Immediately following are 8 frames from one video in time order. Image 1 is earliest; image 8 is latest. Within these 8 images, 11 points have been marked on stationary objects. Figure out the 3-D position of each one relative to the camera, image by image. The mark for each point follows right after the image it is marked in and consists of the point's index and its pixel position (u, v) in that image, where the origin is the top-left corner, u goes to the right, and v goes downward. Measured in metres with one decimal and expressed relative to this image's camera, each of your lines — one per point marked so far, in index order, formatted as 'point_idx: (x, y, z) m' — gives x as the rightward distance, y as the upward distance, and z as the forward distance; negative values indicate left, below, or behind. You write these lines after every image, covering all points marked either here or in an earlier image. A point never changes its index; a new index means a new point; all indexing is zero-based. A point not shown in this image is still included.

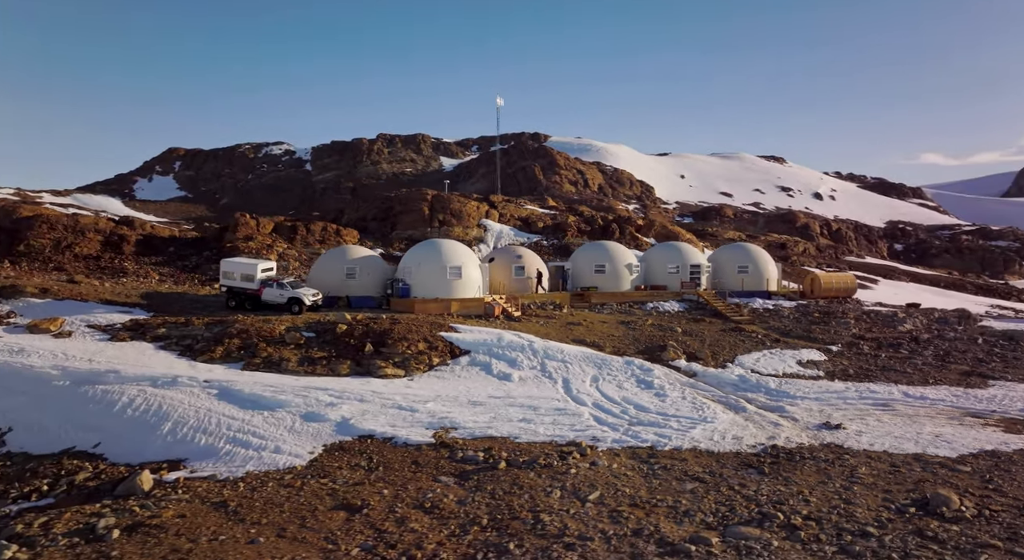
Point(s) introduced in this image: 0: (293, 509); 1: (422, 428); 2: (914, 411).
0: (-2.8, -2.9, +8.4) m
1: (-1.5, -2.4, +11.0) m
2: (+9.1, -2.9, +14.6) m
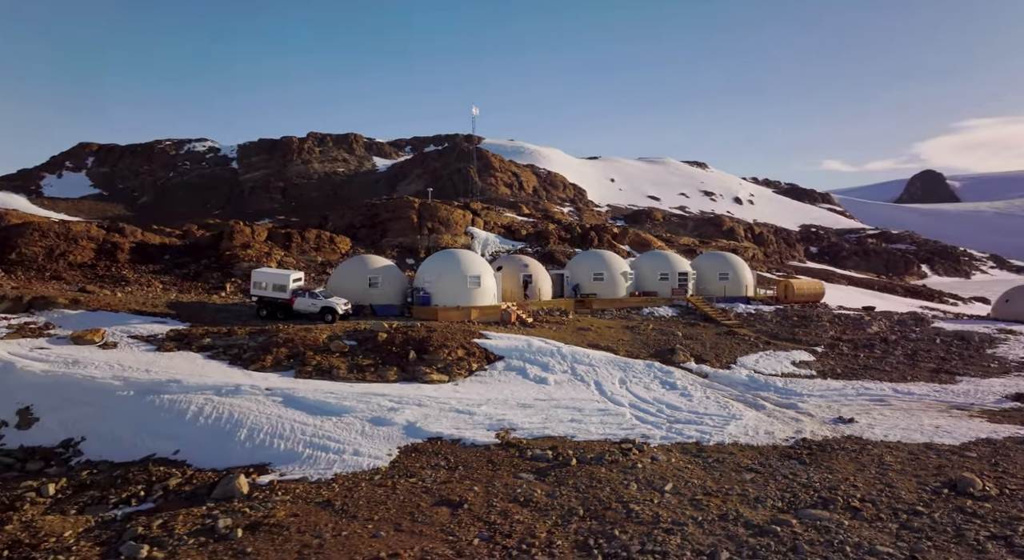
0: (-1.6, -3.0, +8.9) m
1: (-0.5, -2.6, +11.6) m
2: (+9.7, -3.0, +16.1) m
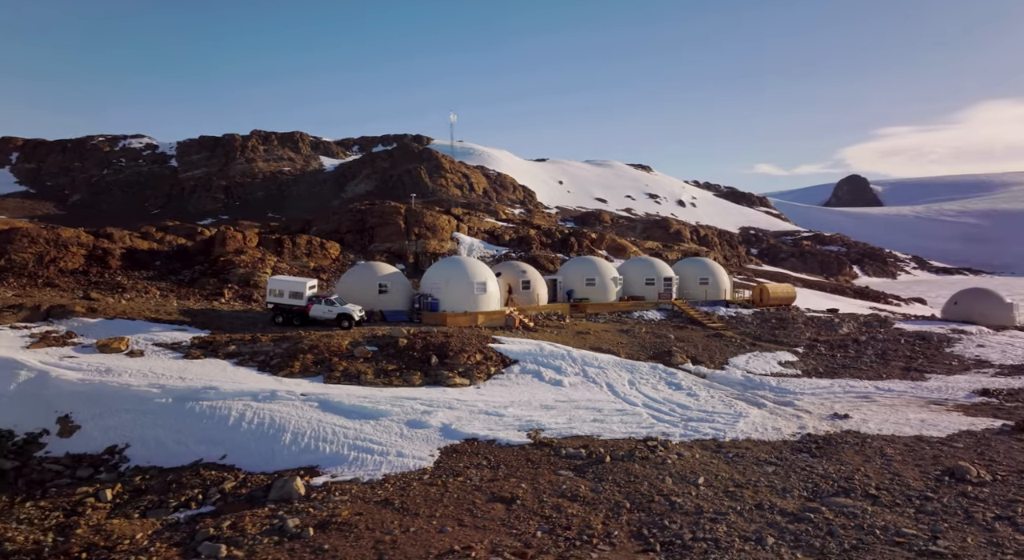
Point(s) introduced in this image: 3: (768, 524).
0: (-0.8, -3.2, +9.3) m
1: (+0.1, -2.7, +12.1) m
2: (+10.0, -3.2, +17.3) m
3: (+3.4, -3.2, +8.8) m
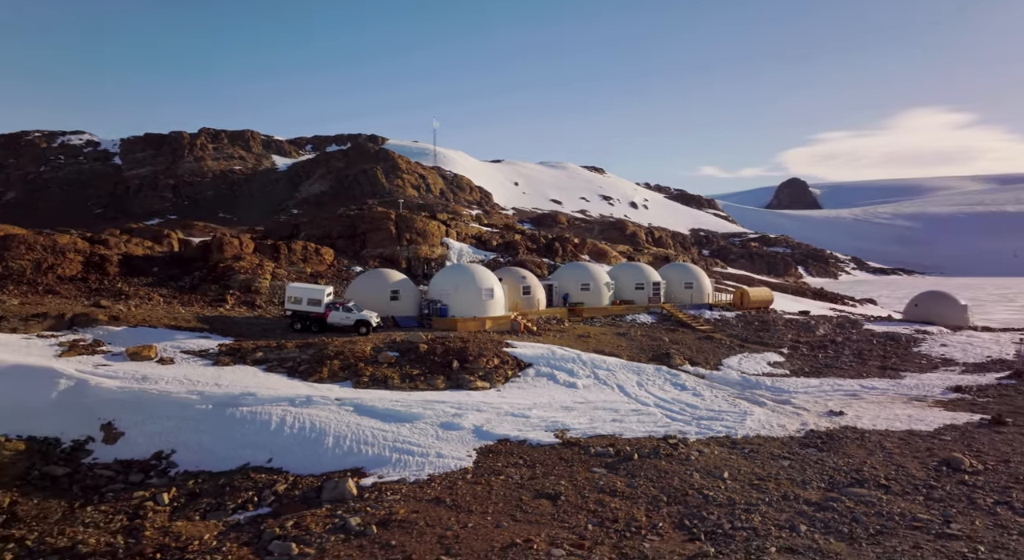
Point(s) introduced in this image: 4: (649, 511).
0: (-0.2, -3.3, +9.9) m
1: (+0.6, -2.9, +12.7) m
2: (+10.2, -3.3, +18.4) m
3: (+4.2, -3.4, +9.5) m
4: (+2.0, -3.4, +9.7) m
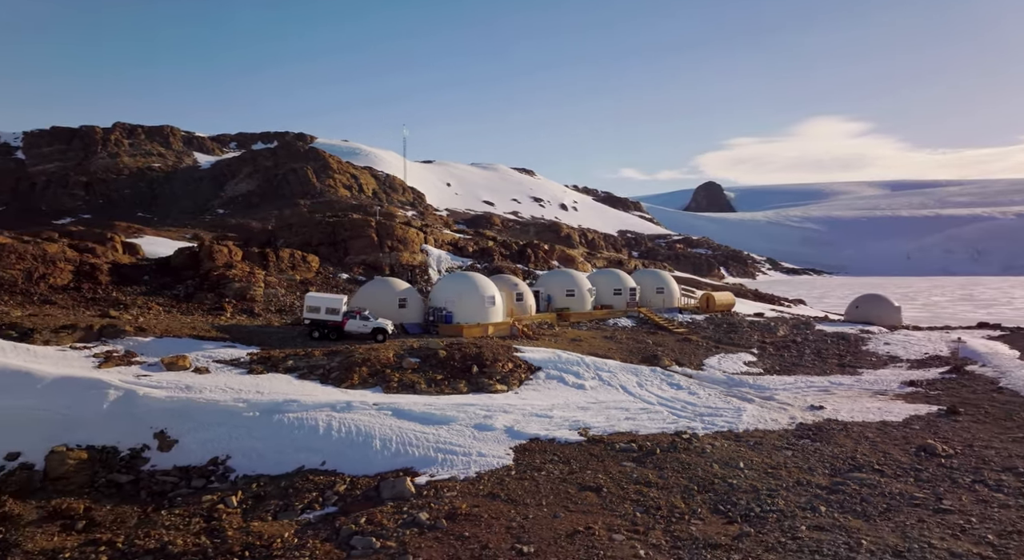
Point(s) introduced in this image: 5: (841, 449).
0: (+0.6, -3.5, +10.8) m
1: (+1.1, -3.1, +13.7) m
2: (+10.2, -3.5, +20.1) m
3: (+5.0, -3.5, +10.8) m
4: (+2.8, -3.5, +10.8) m
5: (+6.8, -3.4, +13.7) m
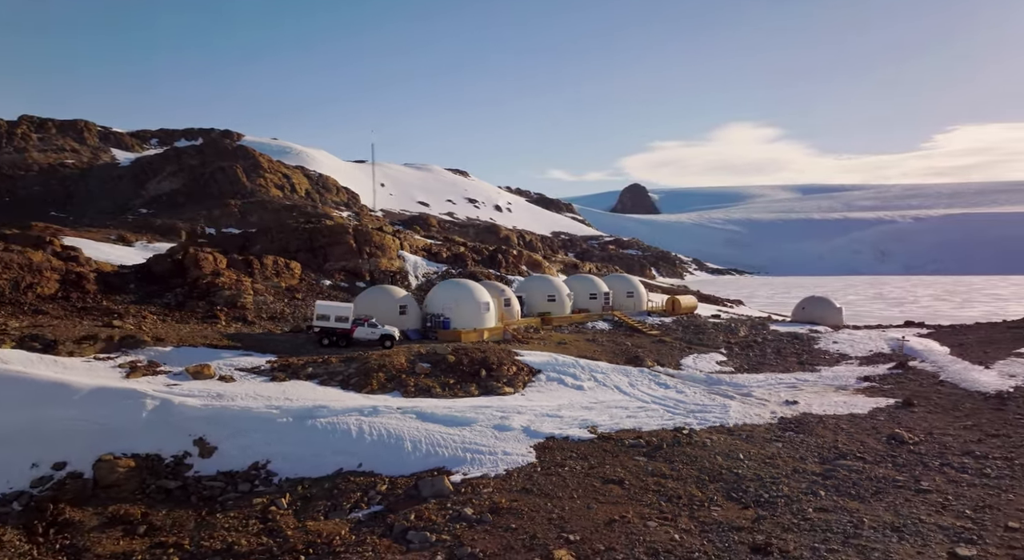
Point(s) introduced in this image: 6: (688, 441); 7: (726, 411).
0: (+1.2, -3.7, +11.7) m
1: (+1.5, -3.3, +14.6) m
2: (+10.0, -3.6, +21.8) m
3: (+5.5, -3.7, +12.1) m
4: (+3.3, -3.7, +11.9) m
5: (+7.1, -3.6, +15.1) m
6: (+3.8, -3.5, +14.3) m
7: (+5.5, -3.4, +17.1) m
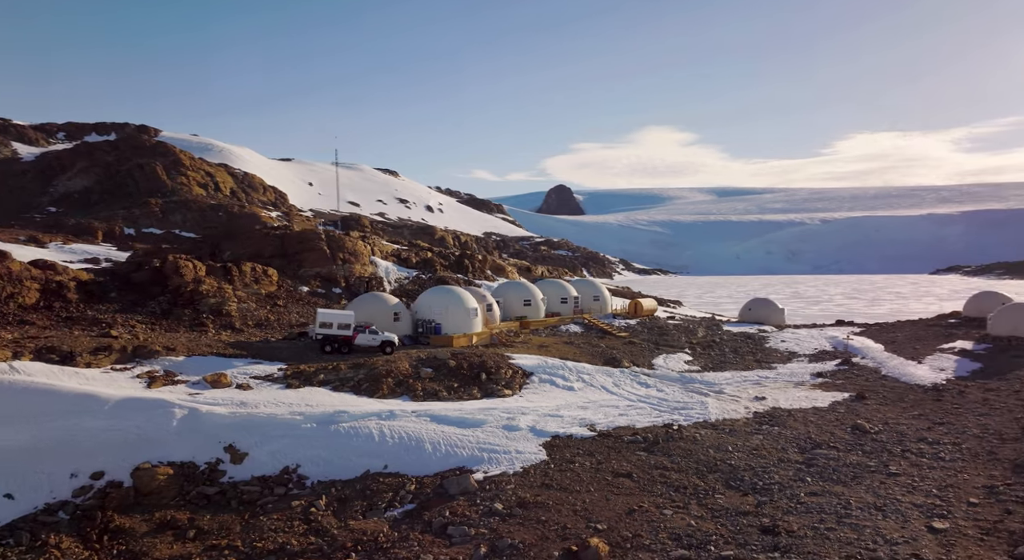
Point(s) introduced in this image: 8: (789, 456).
0: (+1.6, -3.8, +12.7) m
1: (+1.6, -3.4, +15.6) m
2: (+9.4, -3.8, +23.5) m
3: (+5.8, -3.8, +13.5) m
4: (+3.7, -3.9, +13.0) m
5: (+7.1, -3.8, +16.6) m
6: (+3.9, -3.7, +15.5) m
7: (+5.4, -3.6, +18.5) m
8: (+6.0, -3.8, +14.3) m
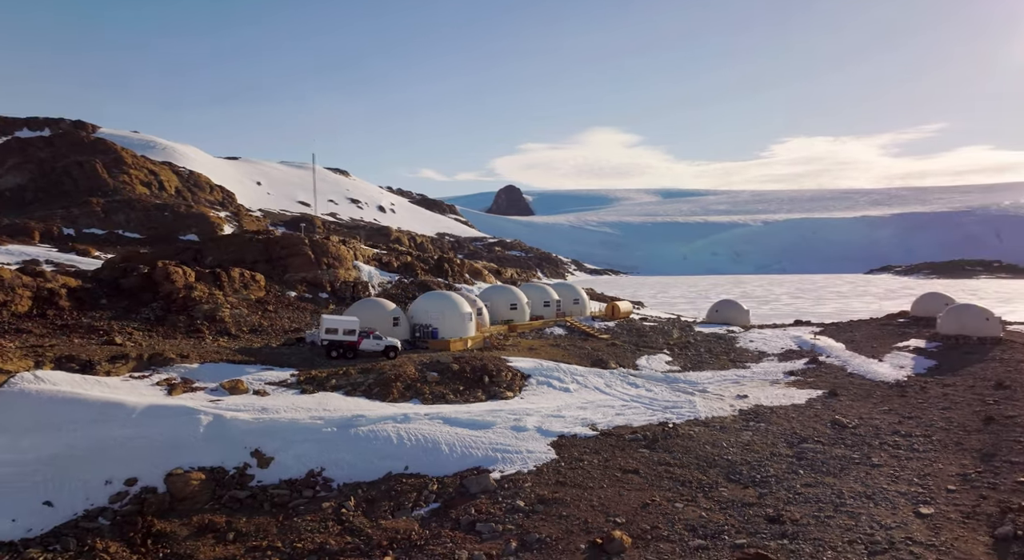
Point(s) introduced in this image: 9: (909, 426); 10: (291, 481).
0: (+1.9, -4.0, +13.5) m
1: (+1.7, -3.6, +16.4) m
2: (+9.1, -3.9, +24.7) m
3: (+6.1, -4.0, +14.5) m
4: (+4.0, -4.0, +13.9) m
5: (+7.2, -3.9, +17.6) m
6: (+4.1, -3.8, +16.3) m
7: (+5.4, -3.7, +19.4) m
8: (+6.2, -3.9, +15.3) m
9: (+11.0, -4.1, +18.4) m
10: (-4.1, -3.8, +12.3) m
